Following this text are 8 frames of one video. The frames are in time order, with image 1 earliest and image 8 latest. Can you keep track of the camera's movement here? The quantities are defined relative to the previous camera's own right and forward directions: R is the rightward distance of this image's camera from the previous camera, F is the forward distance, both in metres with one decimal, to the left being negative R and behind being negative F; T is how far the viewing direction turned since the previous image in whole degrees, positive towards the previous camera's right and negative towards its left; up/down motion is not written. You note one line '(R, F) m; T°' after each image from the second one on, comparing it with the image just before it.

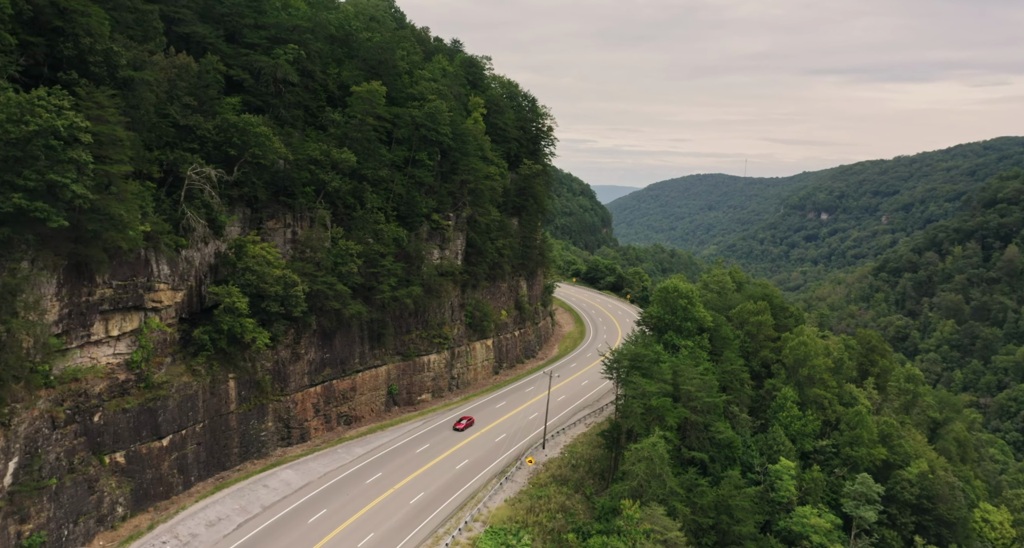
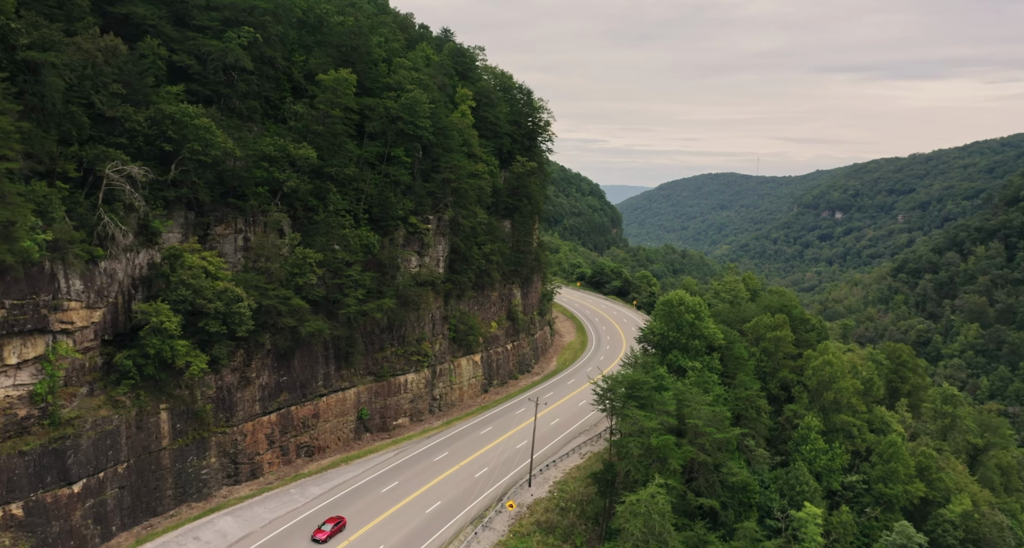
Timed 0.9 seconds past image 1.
(+1.6, +5.9) m; -1°
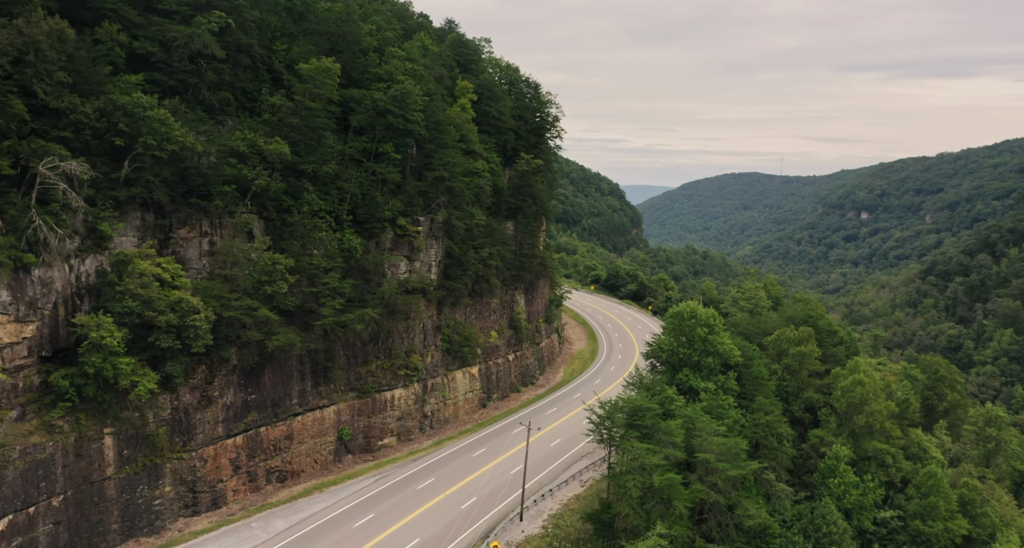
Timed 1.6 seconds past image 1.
(+1.4, +4.2) m; -2°
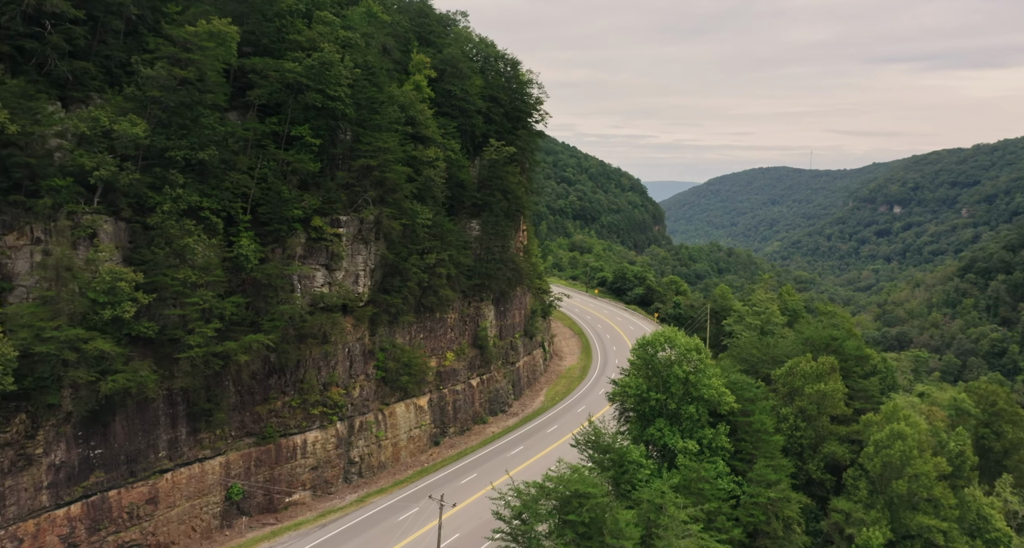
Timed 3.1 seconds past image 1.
(+3.9, +9.2) m; -2°
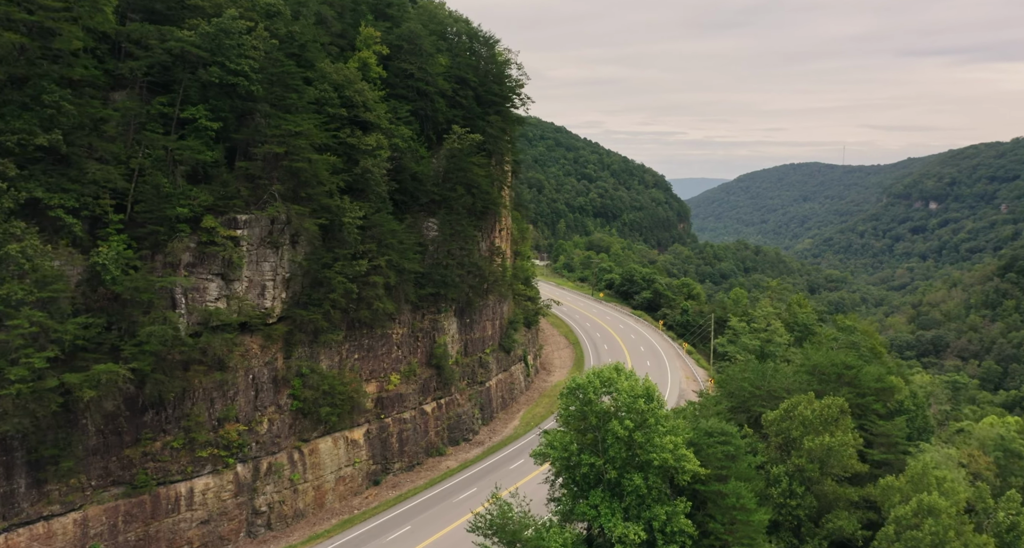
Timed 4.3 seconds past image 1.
(+3.6, +6.9) m; -2°
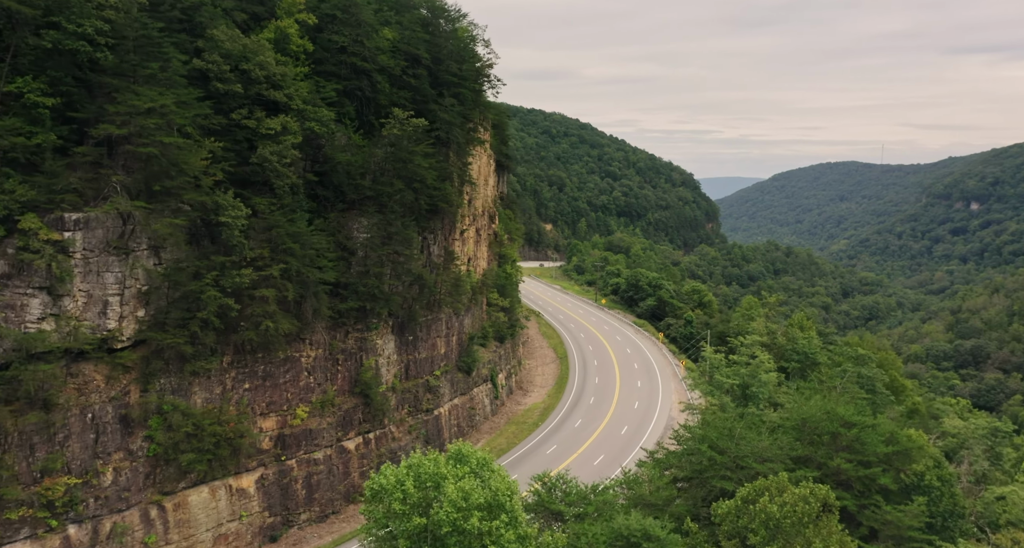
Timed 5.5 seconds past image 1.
(+4.0, +6.9) m; -2°
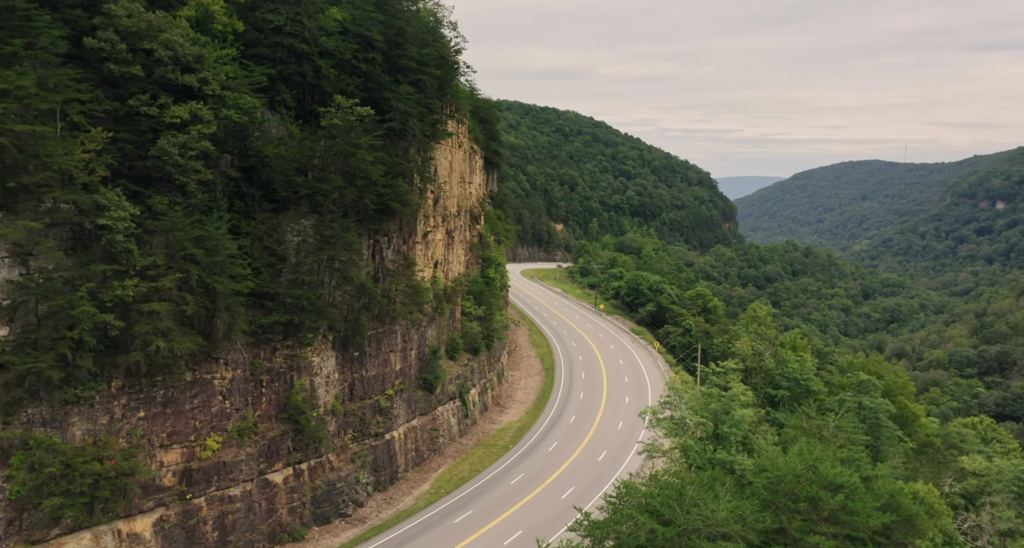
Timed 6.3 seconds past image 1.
(+2.7, +4.3) m; -1°
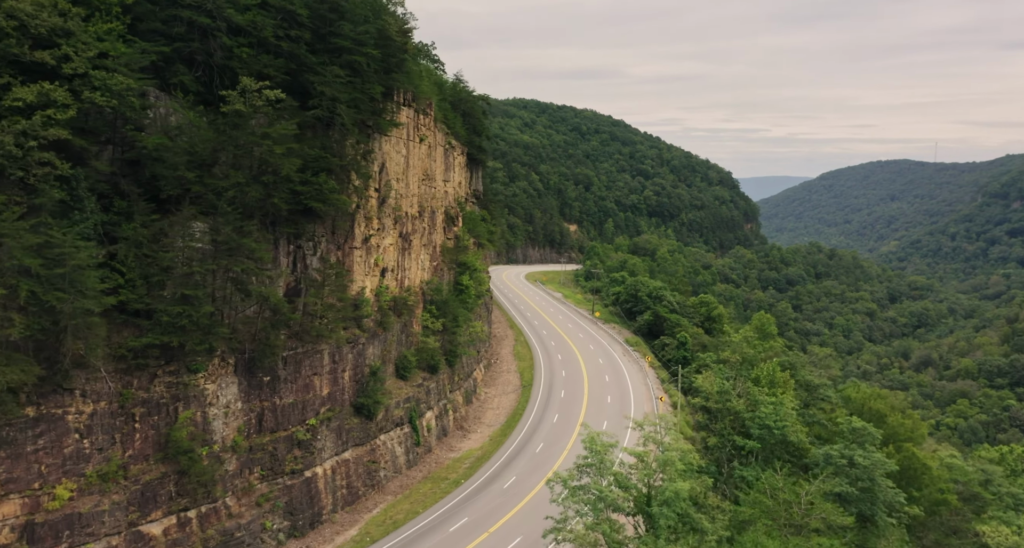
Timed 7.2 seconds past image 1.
(+3.2, +5.1) m; -2°
